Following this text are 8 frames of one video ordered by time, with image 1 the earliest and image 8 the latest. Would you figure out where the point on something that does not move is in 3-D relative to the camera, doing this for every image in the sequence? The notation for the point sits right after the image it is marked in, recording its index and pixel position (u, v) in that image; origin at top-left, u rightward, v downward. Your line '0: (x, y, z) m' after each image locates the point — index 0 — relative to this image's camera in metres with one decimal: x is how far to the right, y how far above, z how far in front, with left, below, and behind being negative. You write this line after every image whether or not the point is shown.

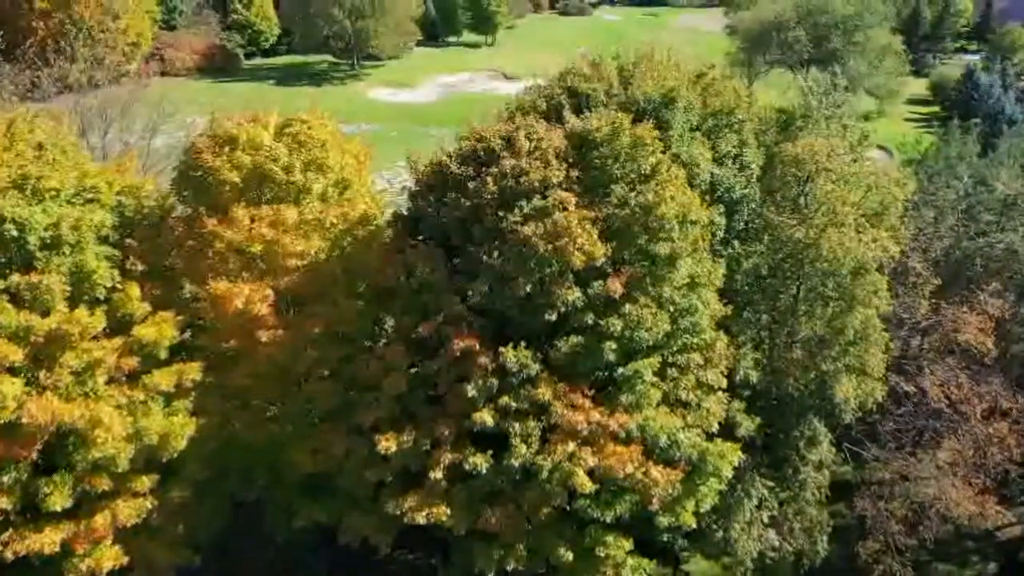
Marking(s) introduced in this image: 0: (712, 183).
0: (+3.5, +1.8, +14.0) m
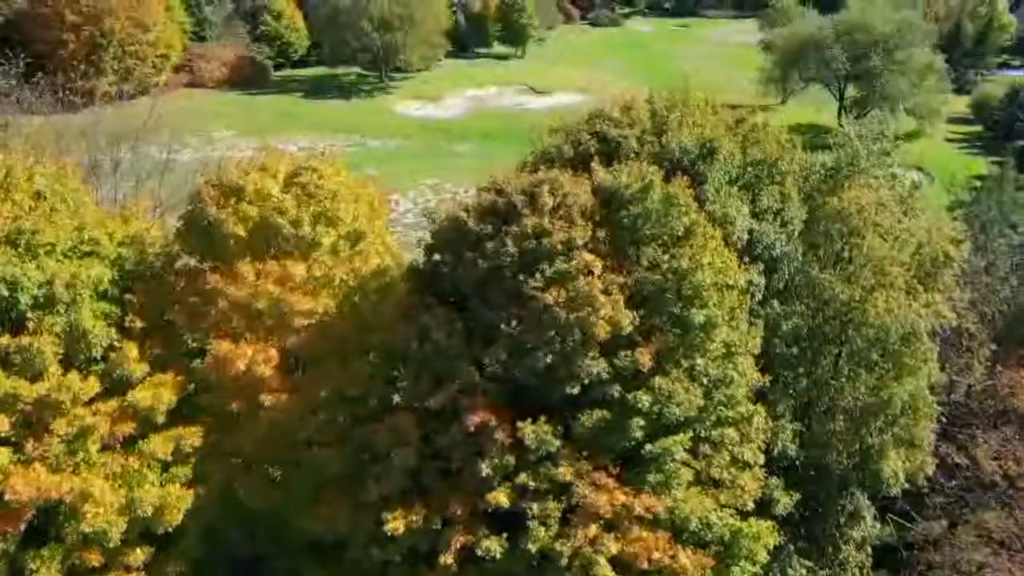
0: (+3.9, +0.8, +13.0) m
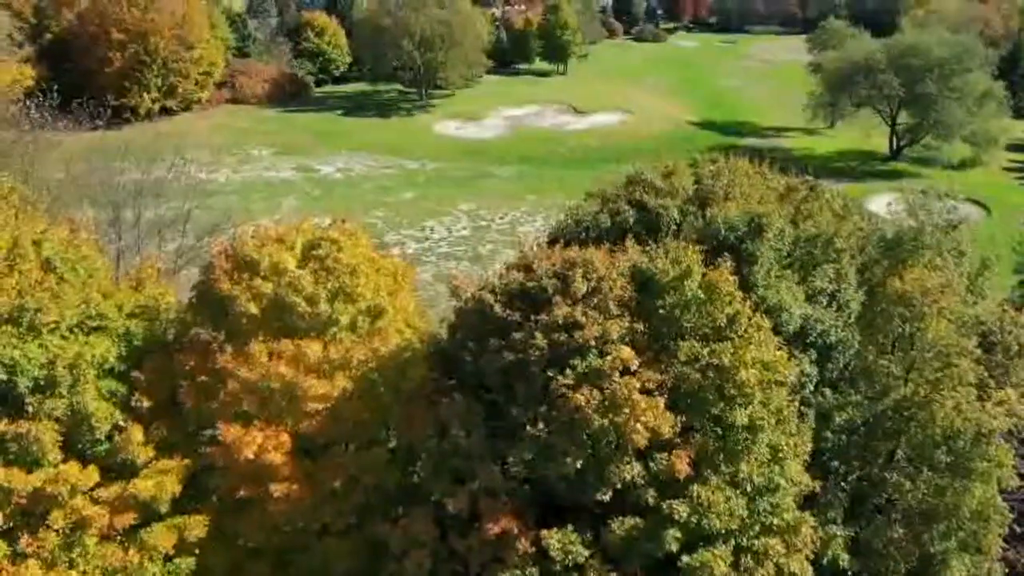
0: (+4.3, -0.5, +11.9) m
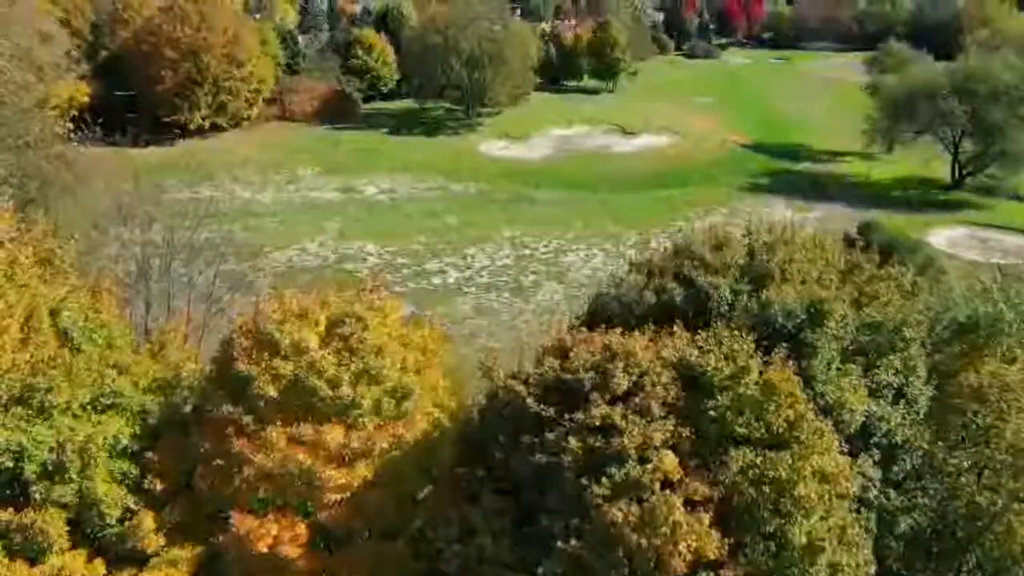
0: (+4.8, -1.8, +10.9) m
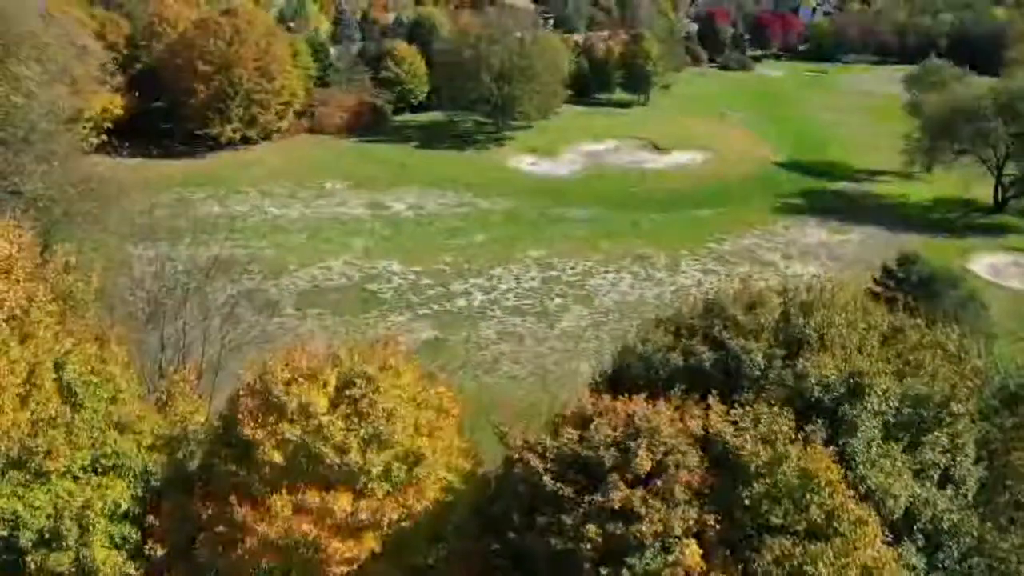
0: (+5.0, -2.7, +10.1) m
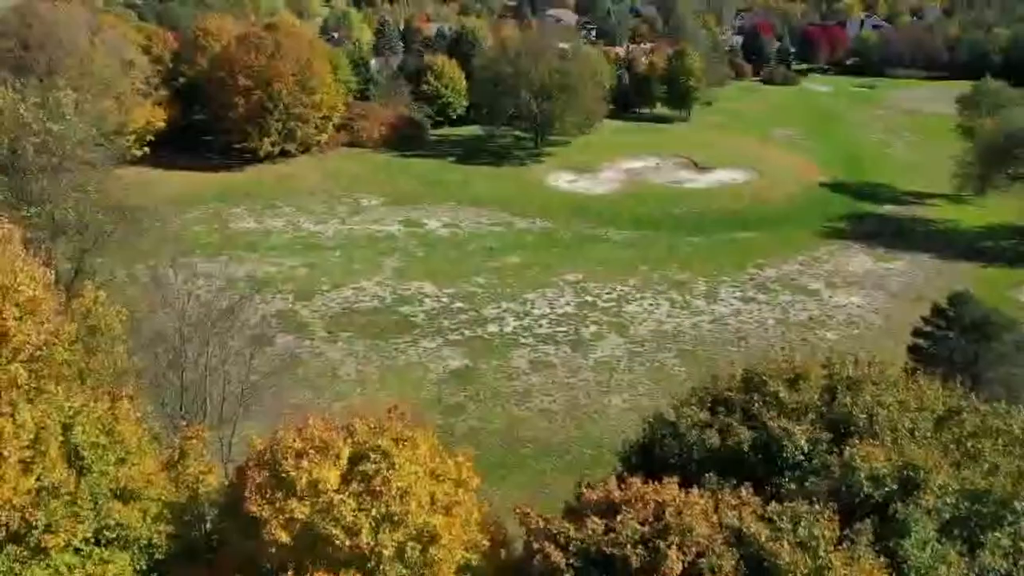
0: (+5.2, -3.8, +9.2) m
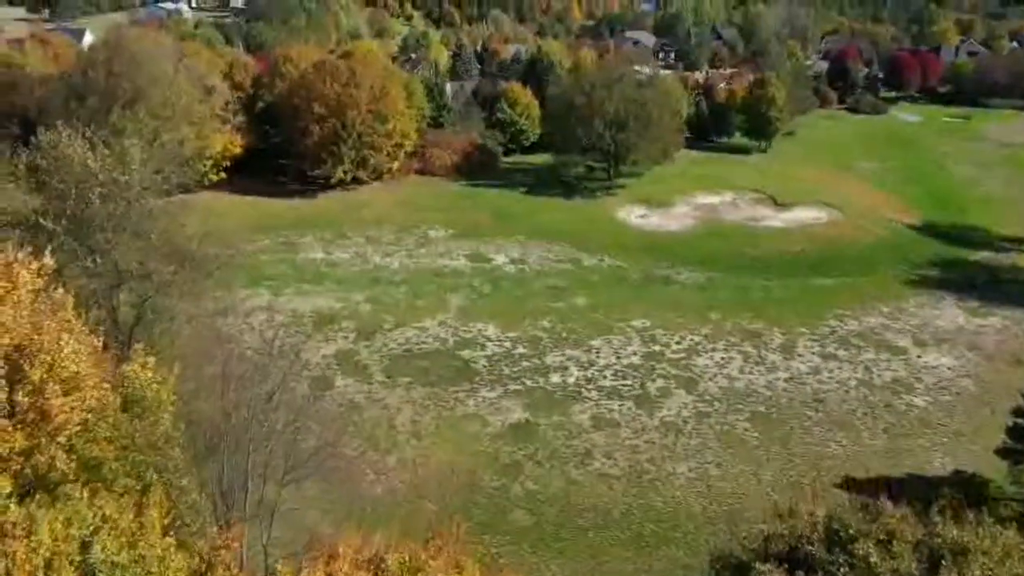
0: (+5.5, -5.5, +7.6) m
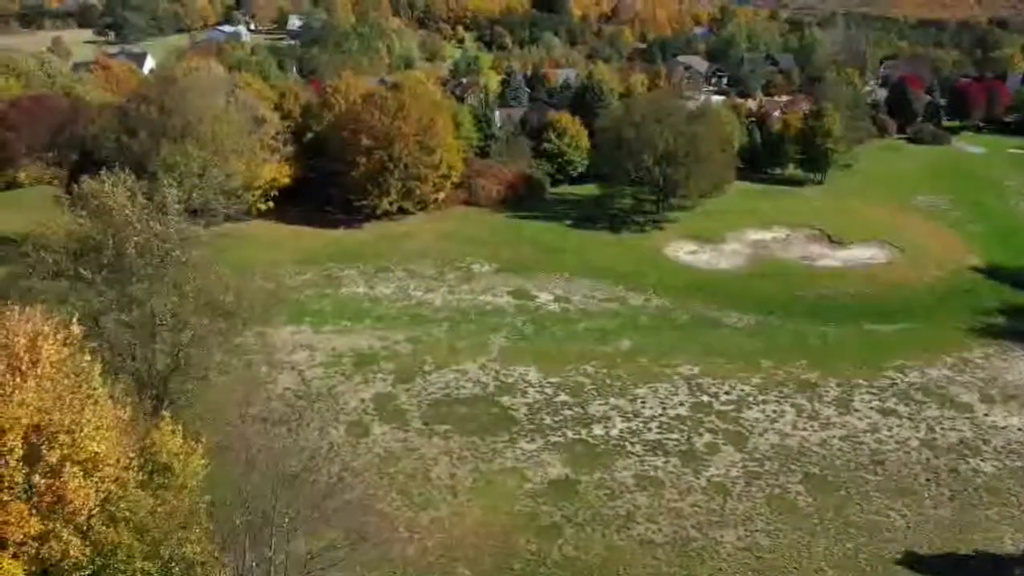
0: (+5.6, -6.9, +6.2) m
